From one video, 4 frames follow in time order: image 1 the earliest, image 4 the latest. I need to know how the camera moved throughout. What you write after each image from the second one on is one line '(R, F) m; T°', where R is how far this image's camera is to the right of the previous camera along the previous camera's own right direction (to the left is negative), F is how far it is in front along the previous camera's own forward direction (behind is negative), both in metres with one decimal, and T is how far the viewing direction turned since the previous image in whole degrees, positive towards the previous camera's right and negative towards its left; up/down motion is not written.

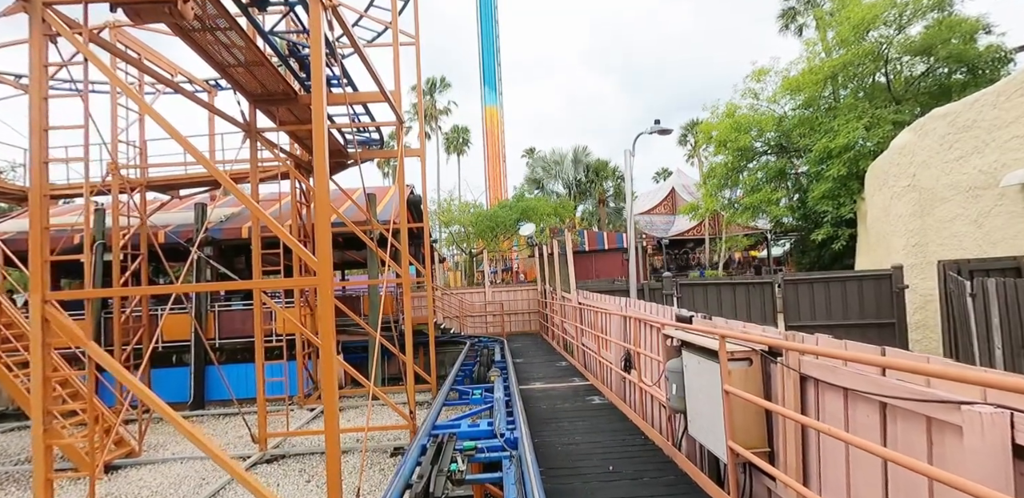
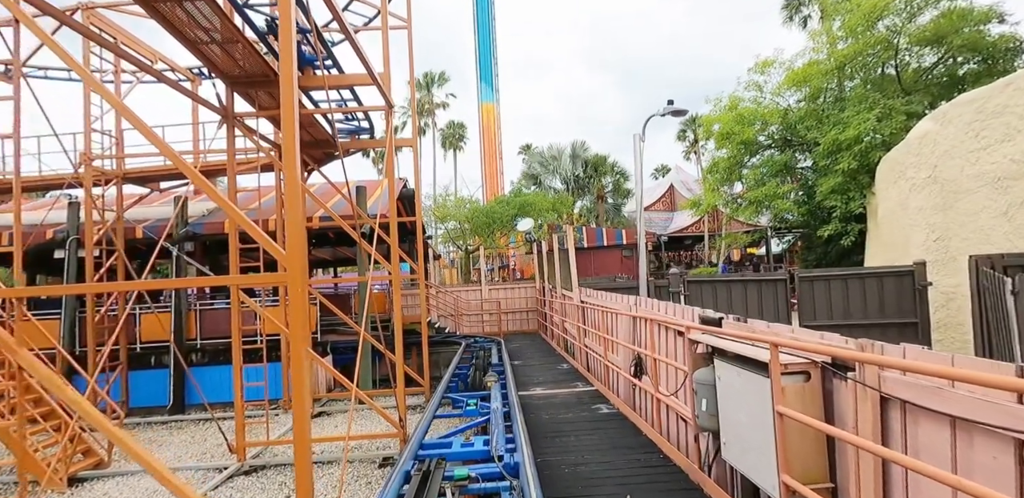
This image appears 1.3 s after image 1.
(0.0, +0.5) m; 0°
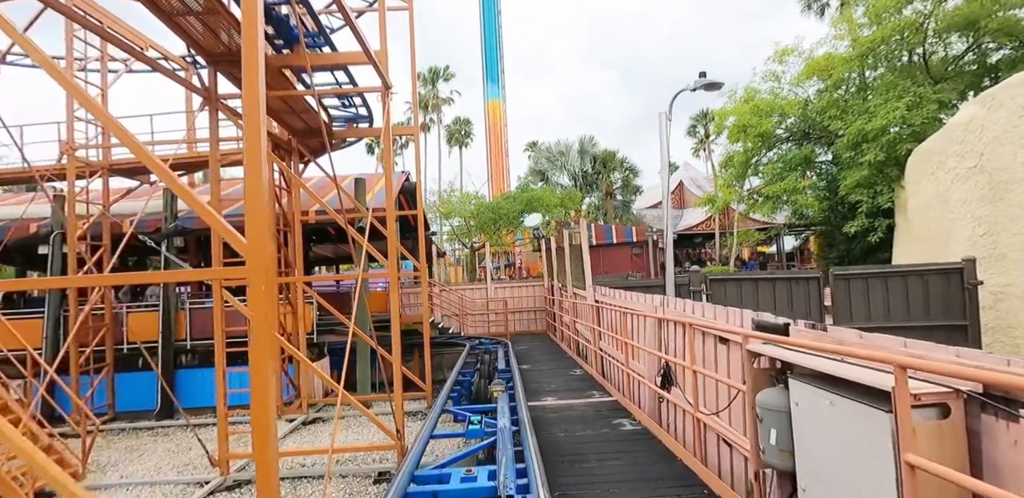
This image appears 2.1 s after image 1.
(0.0, +0.6) m; -1°
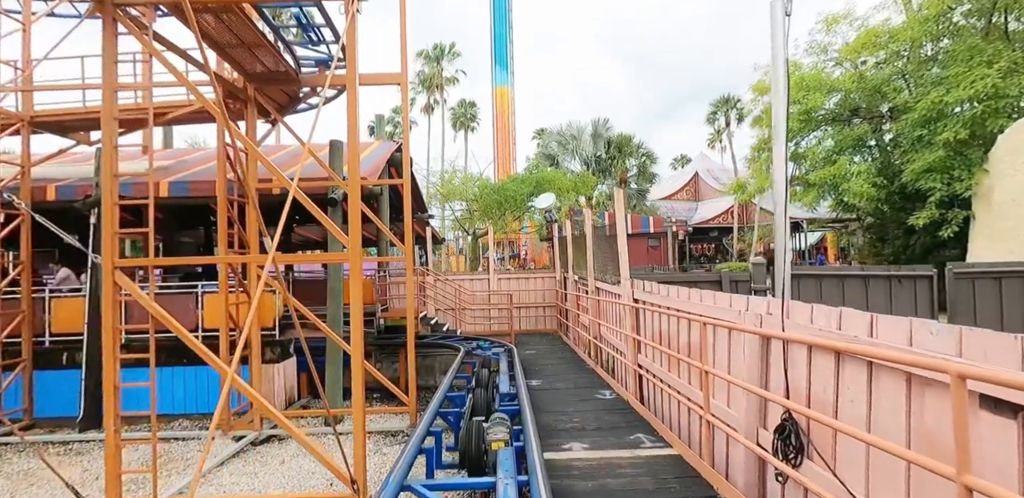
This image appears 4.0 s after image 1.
(-0.1, +1.8) m; 0°
